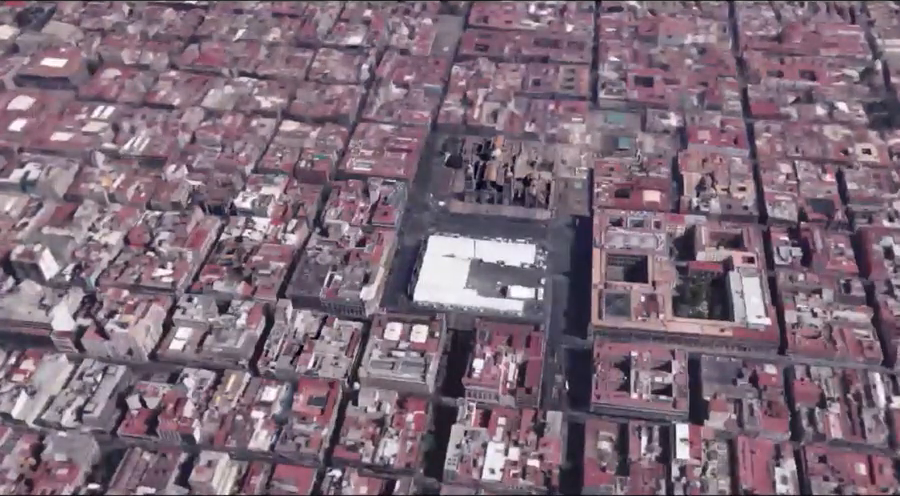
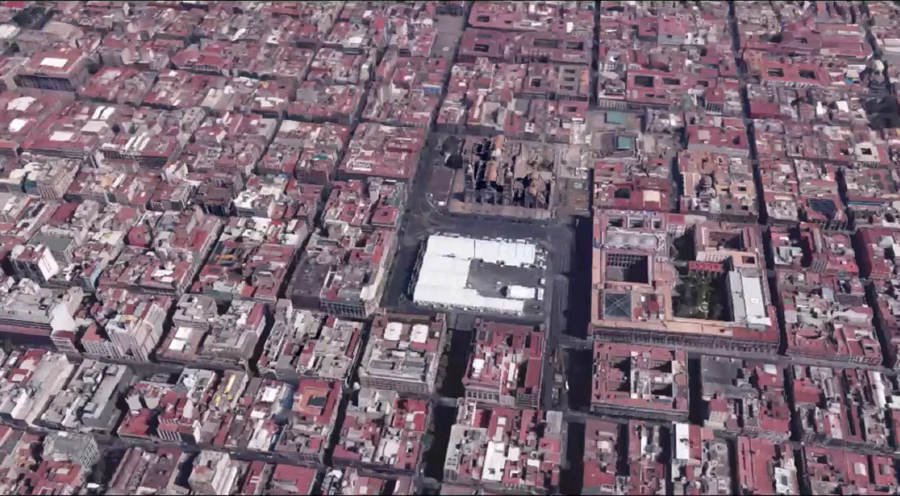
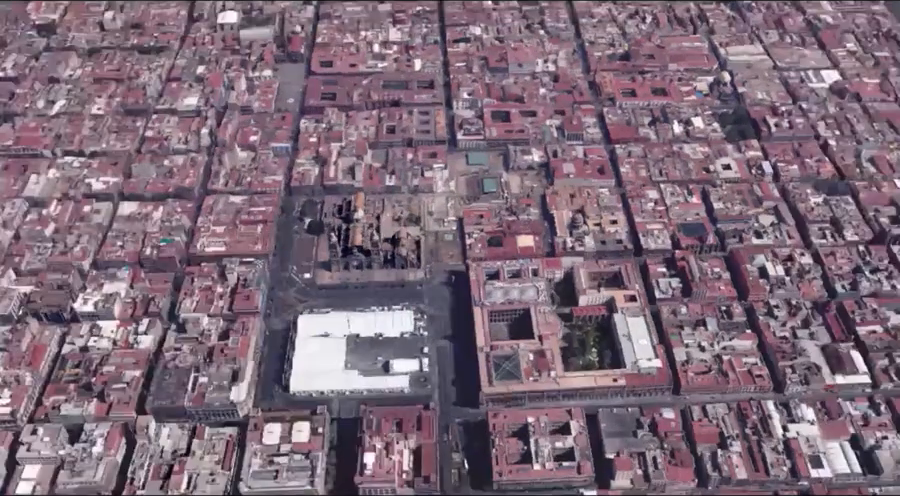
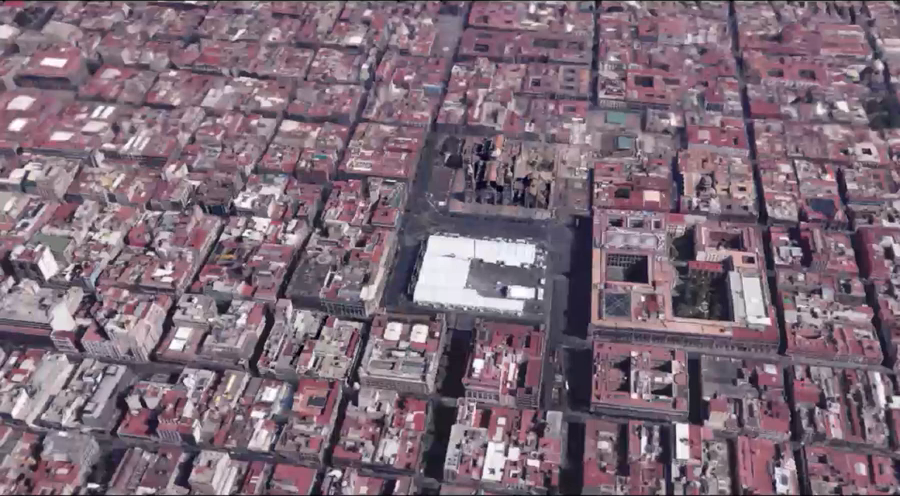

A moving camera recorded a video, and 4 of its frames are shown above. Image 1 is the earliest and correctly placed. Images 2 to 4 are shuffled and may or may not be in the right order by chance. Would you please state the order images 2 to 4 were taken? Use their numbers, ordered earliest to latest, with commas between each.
4, 2, 3
